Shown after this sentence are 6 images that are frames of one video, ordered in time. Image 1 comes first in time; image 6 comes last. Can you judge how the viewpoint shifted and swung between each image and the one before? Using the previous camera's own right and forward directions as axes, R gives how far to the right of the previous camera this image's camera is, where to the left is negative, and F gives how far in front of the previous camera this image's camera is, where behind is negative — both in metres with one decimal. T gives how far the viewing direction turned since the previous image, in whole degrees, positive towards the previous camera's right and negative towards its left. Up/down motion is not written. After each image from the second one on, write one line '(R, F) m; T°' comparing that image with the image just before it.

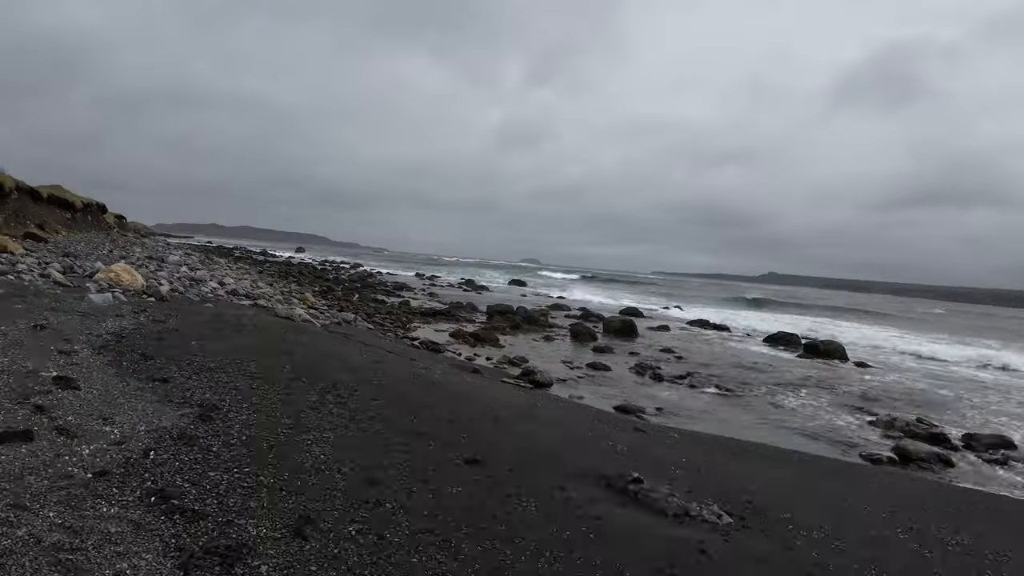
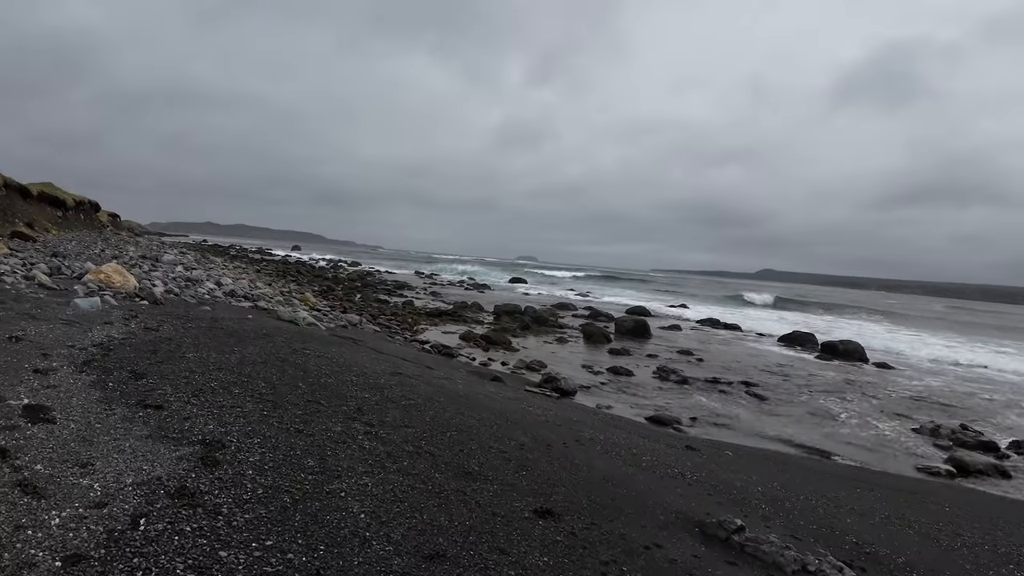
(-0.6, +1.0) m; 0°
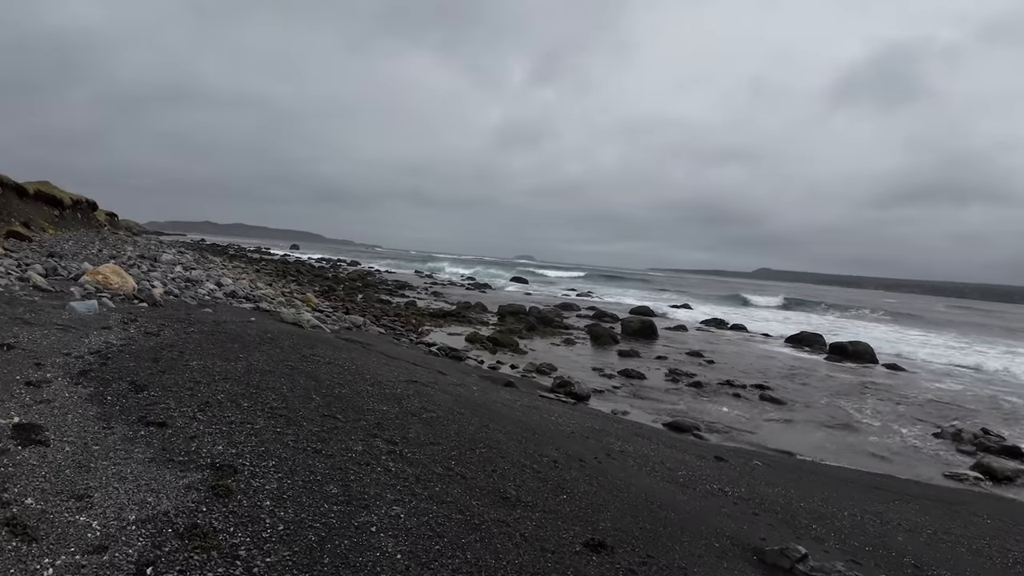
(-0.3, +0.4) m; 0°
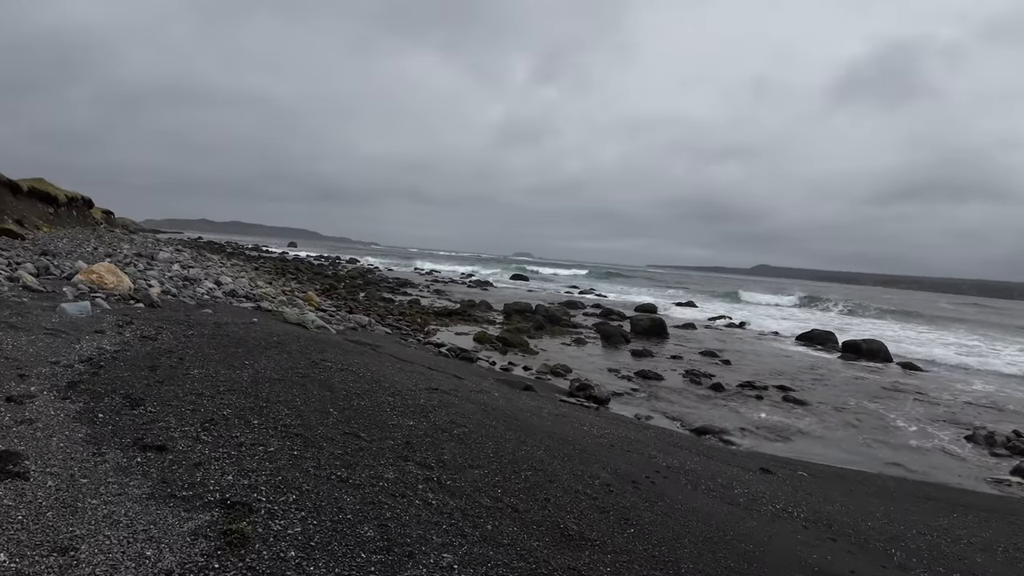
(-0.4, +0.6) m; 0°
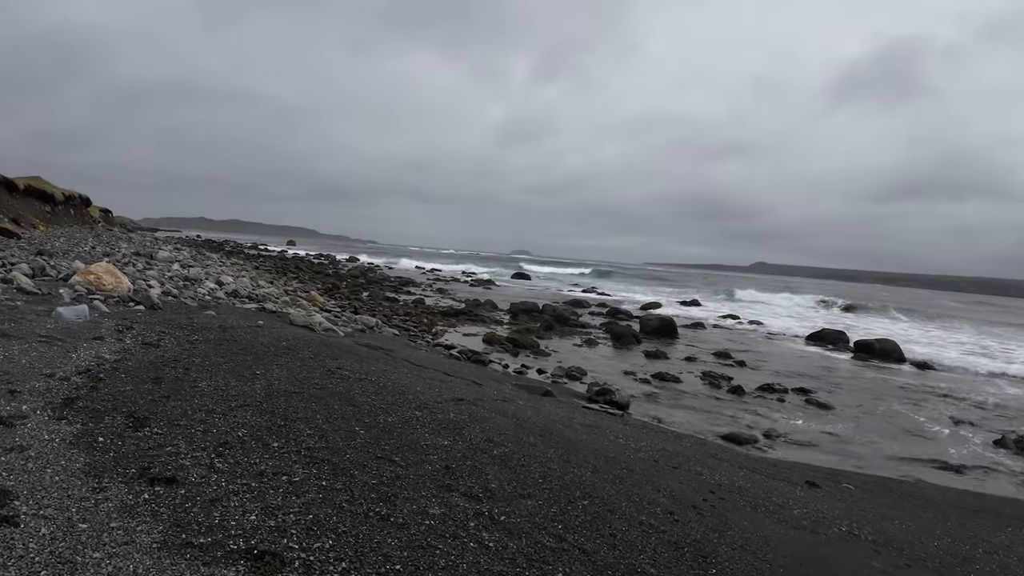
(-0.4, +0.5) m; 0°
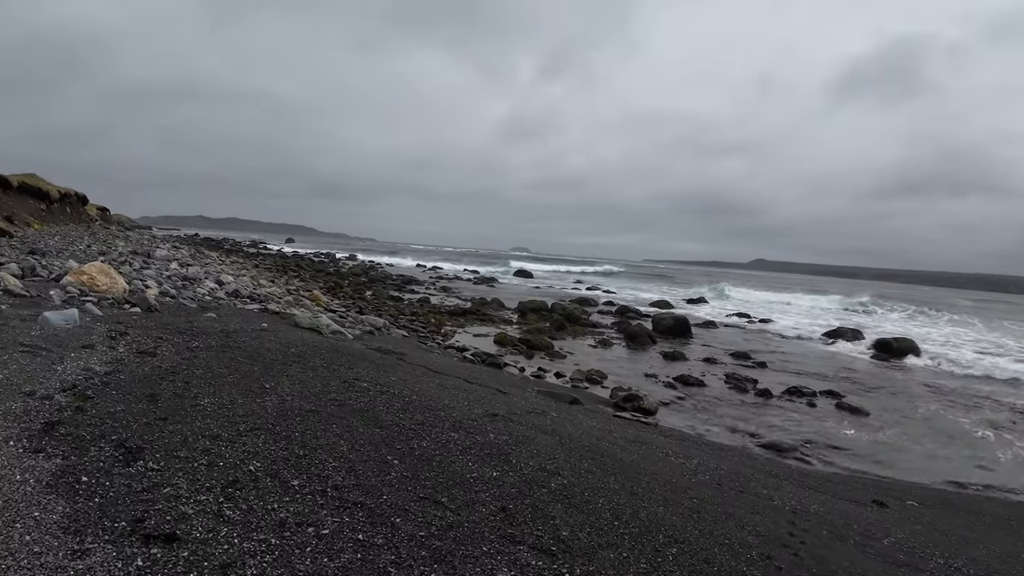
(-0.5, +0.7) m; 0°
